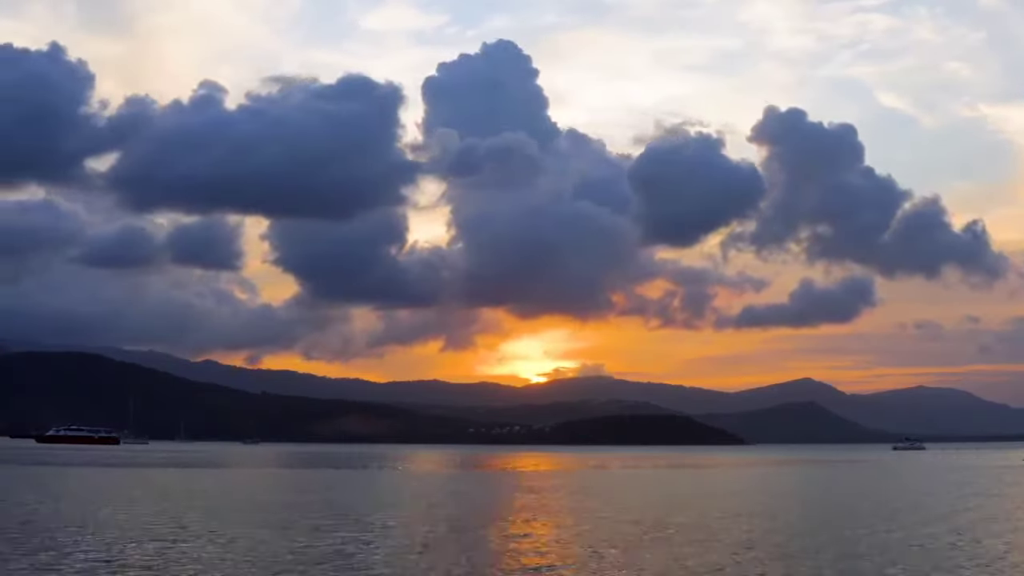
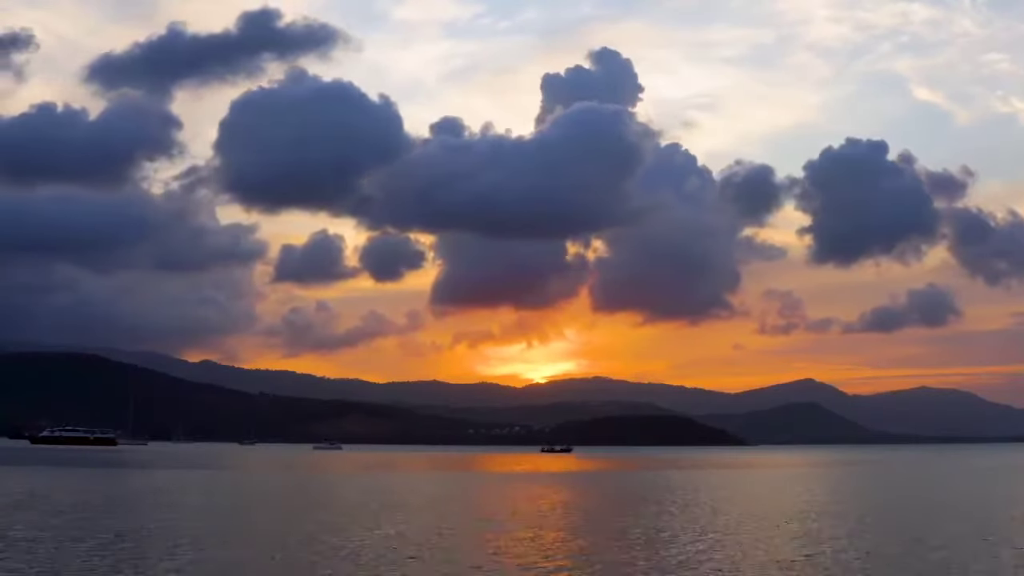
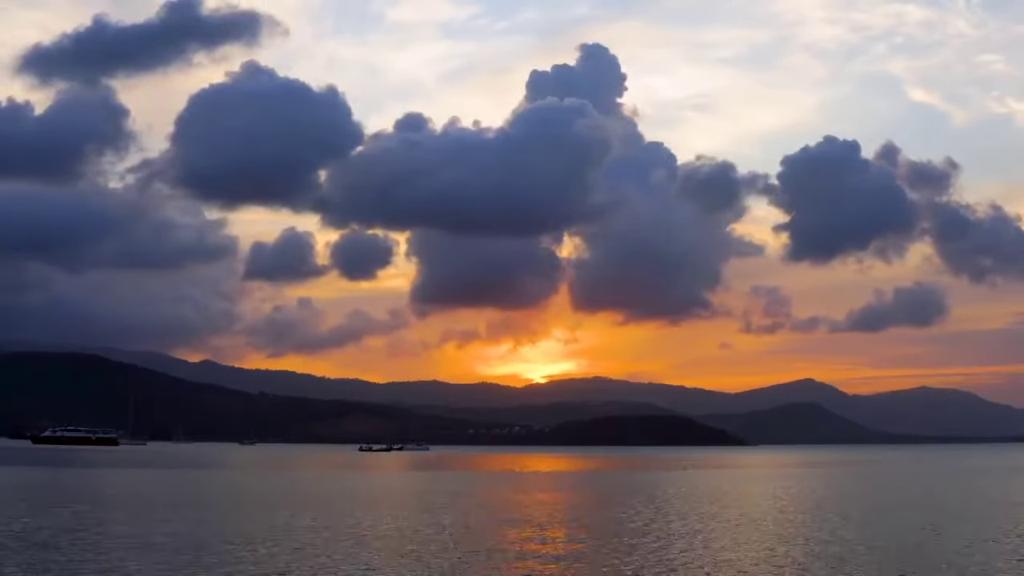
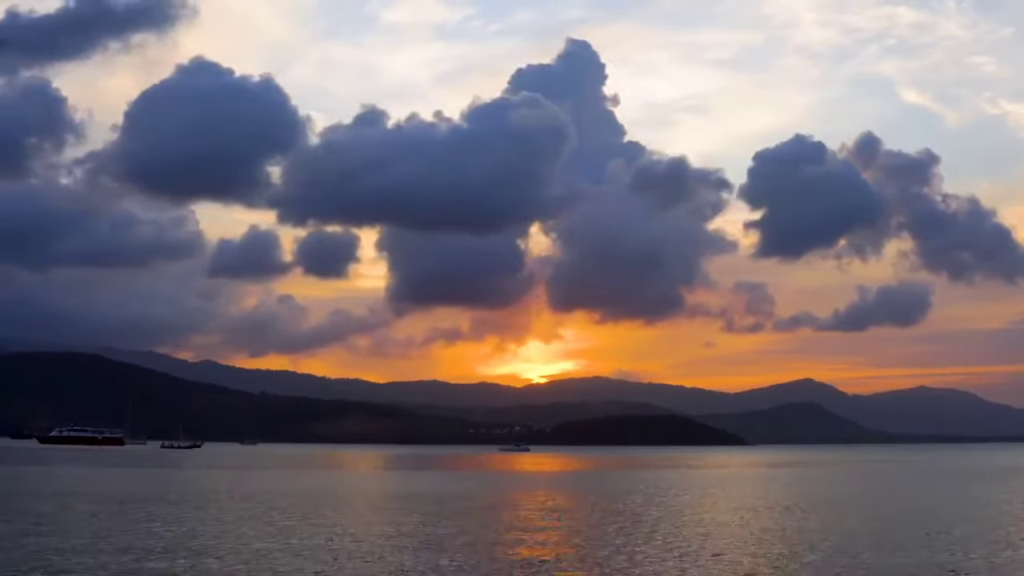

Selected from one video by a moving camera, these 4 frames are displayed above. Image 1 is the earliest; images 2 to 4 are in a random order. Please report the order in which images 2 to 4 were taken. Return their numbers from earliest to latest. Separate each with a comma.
4, 3, 2
